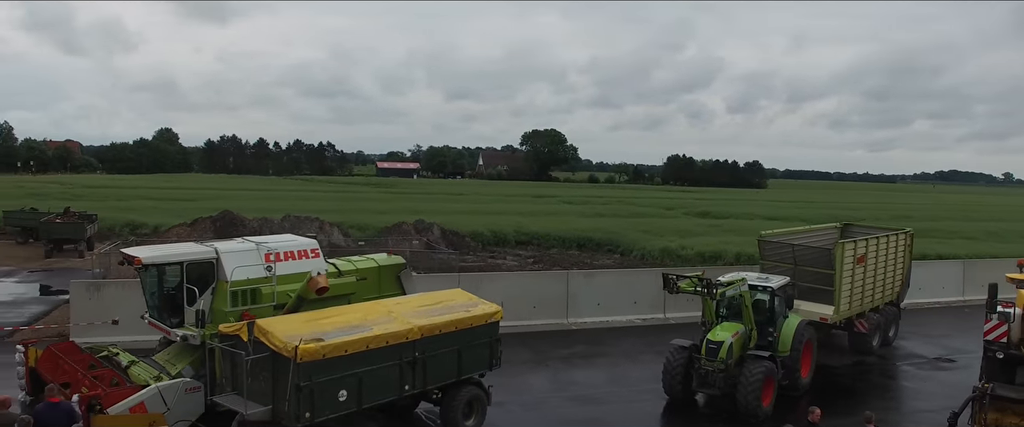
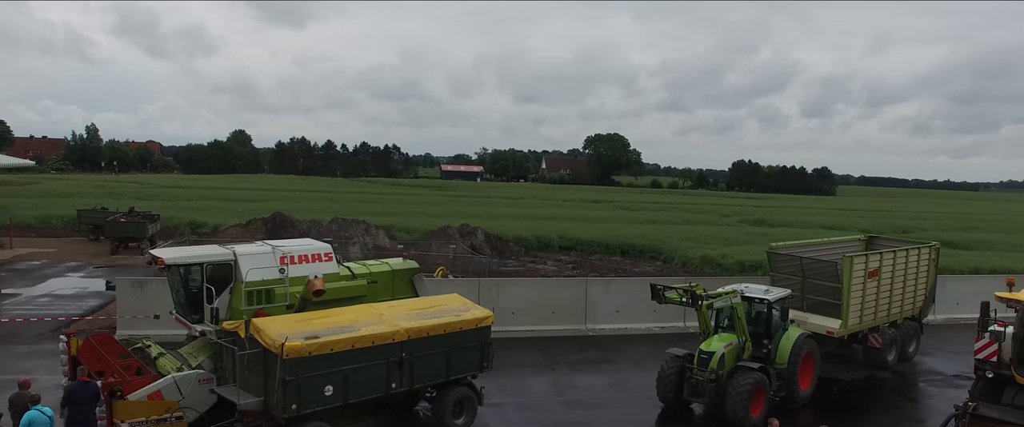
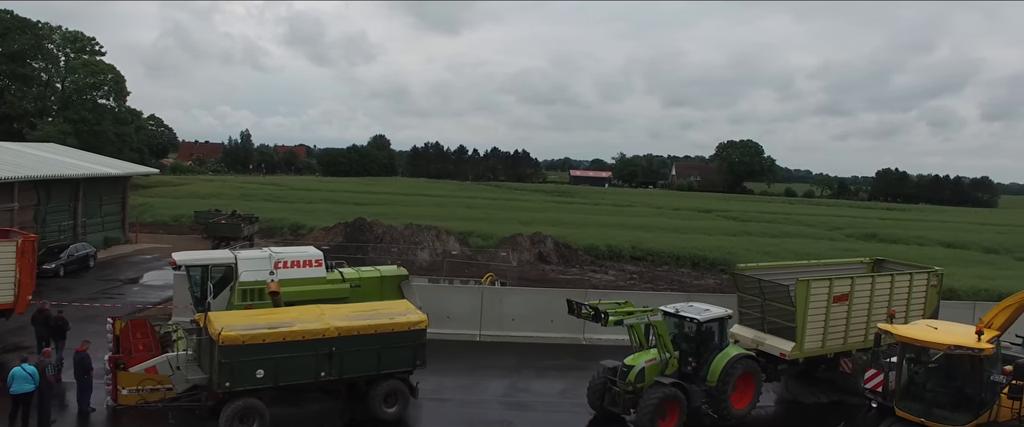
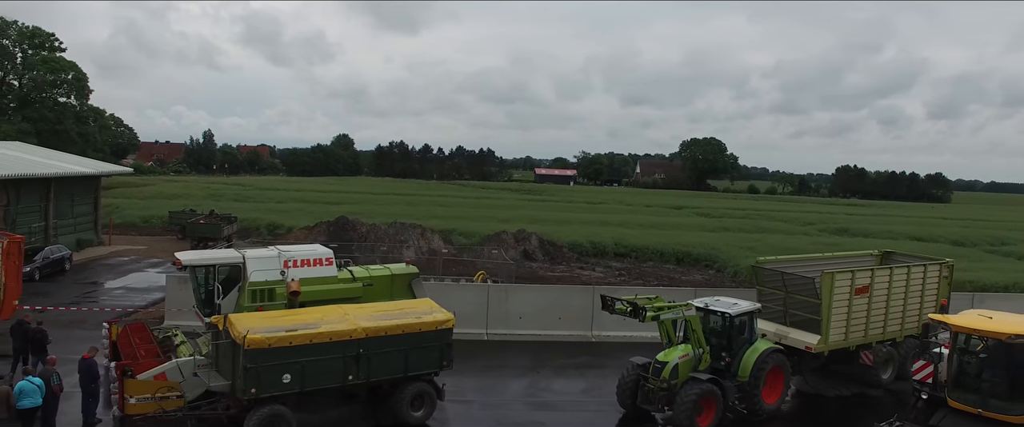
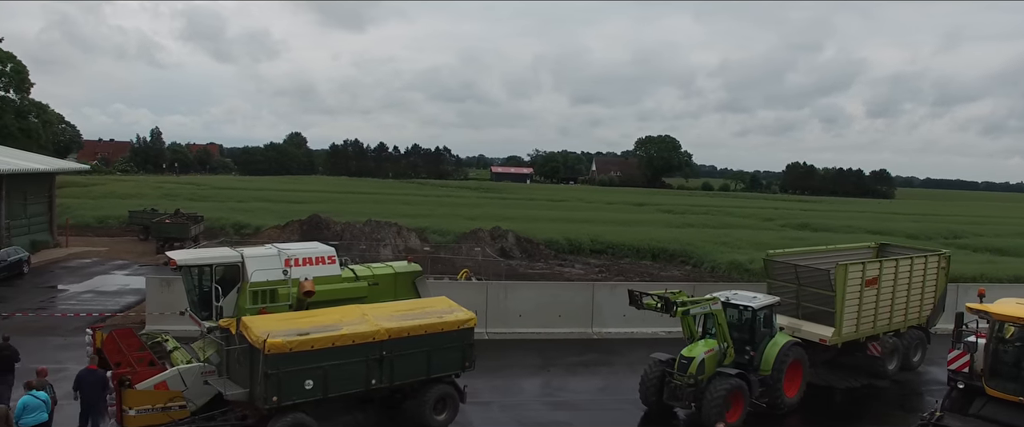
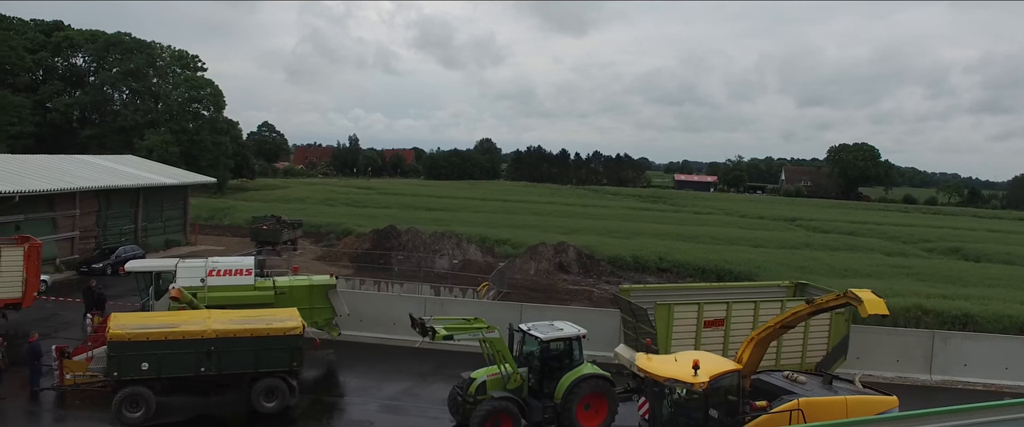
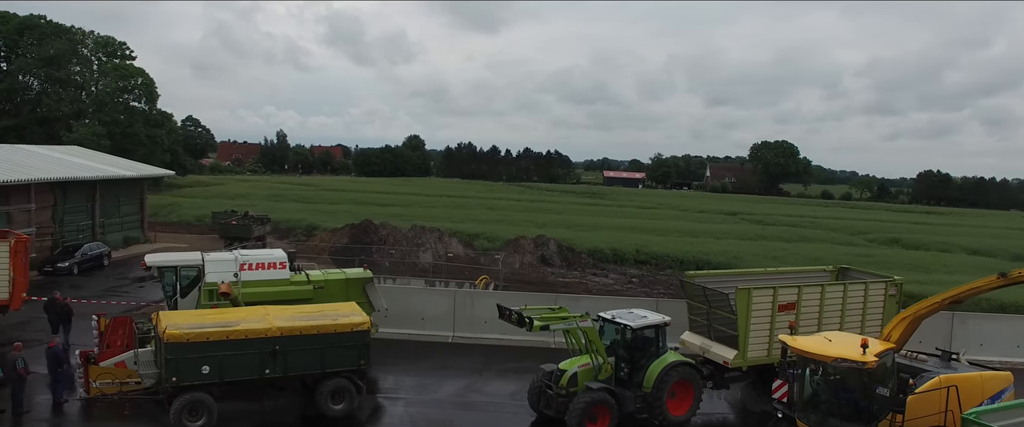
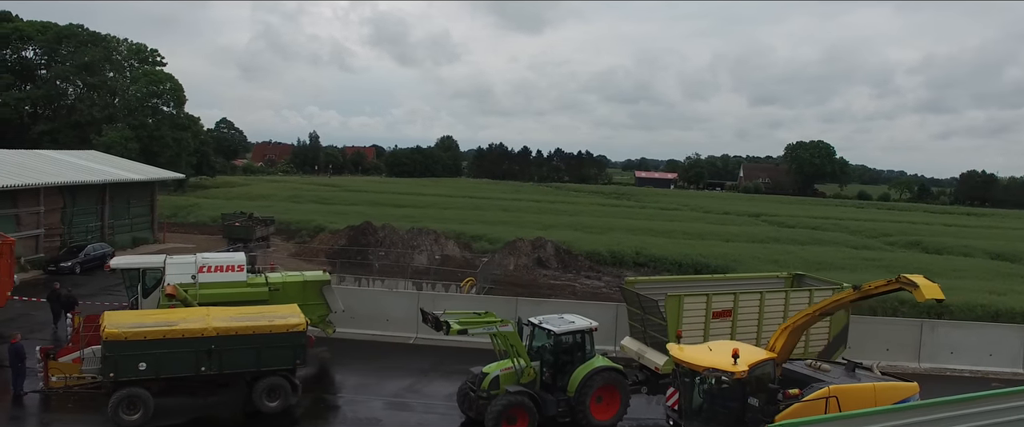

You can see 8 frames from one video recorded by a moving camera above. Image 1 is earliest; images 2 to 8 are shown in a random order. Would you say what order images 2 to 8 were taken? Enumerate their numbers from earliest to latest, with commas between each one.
2, 5, 4, 3, 7, 8, 6
